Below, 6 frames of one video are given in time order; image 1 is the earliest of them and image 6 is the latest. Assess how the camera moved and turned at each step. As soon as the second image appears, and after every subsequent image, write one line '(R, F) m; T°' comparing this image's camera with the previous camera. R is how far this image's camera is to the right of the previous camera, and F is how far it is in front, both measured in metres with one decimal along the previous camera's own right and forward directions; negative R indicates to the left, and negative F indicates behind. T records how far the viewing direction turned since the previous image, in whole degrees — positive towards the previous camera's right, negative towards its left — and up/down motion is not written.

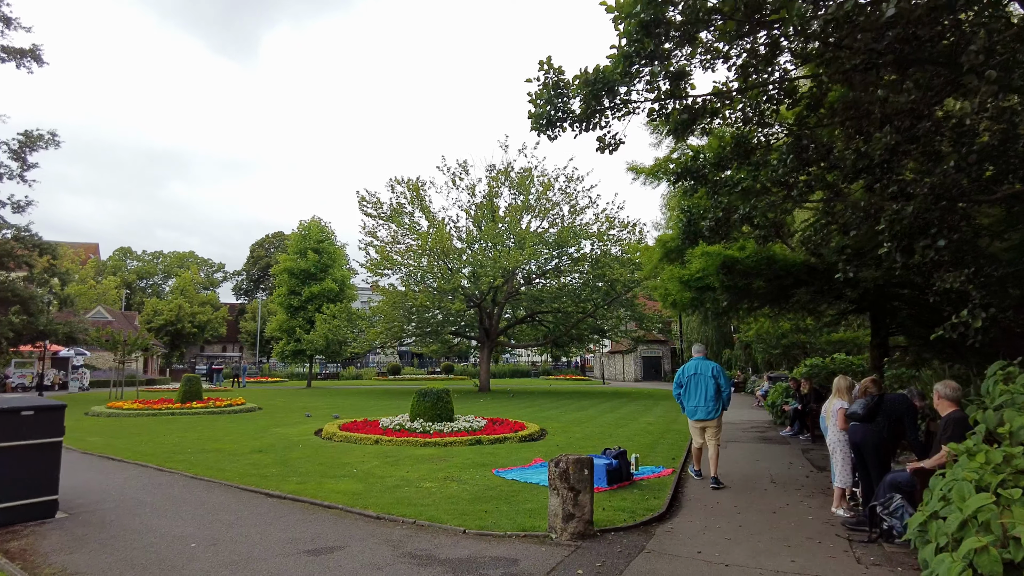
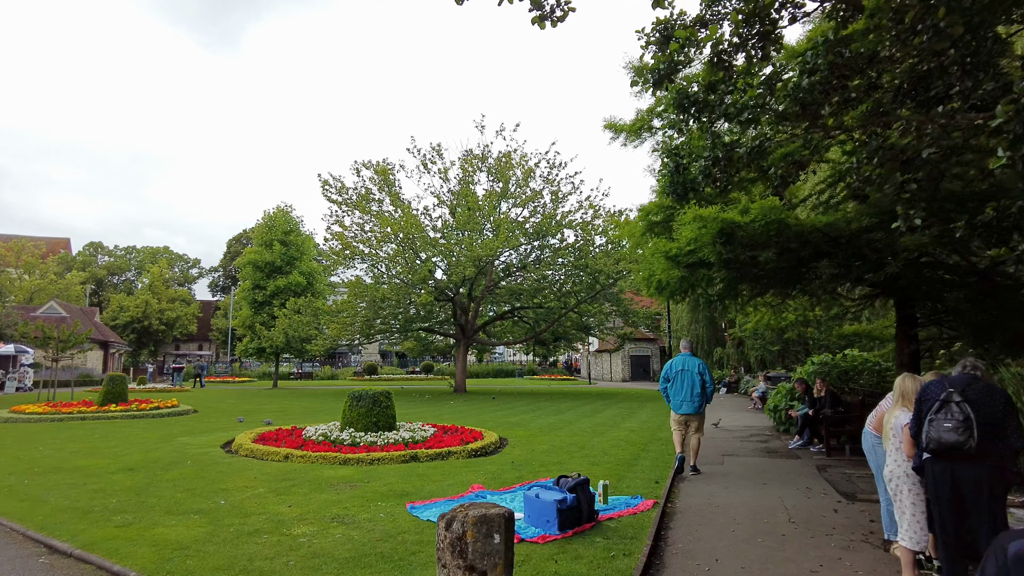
(+0.7, +2.4) m; +1°
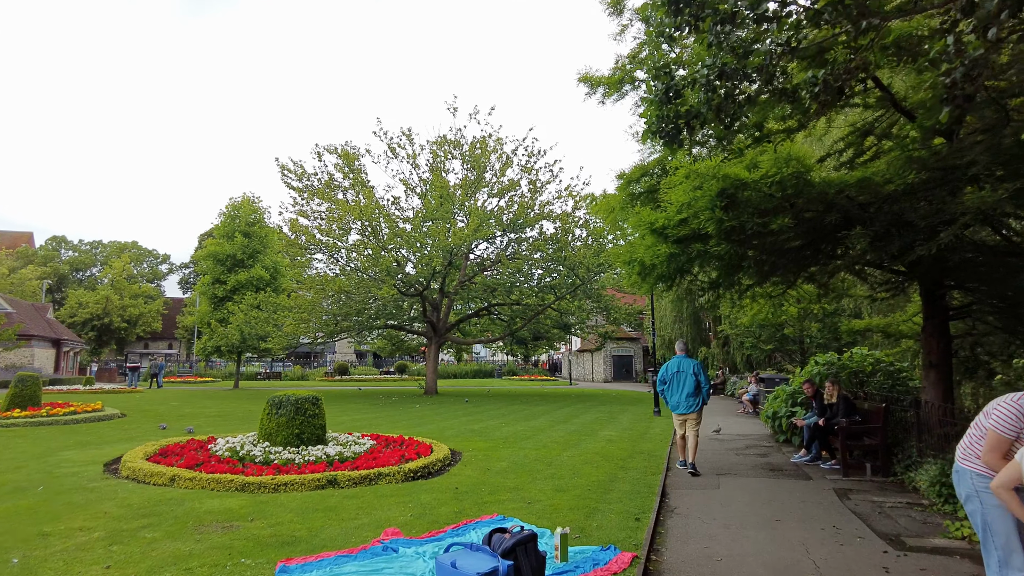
(+0.5, +2.0) m; +1°
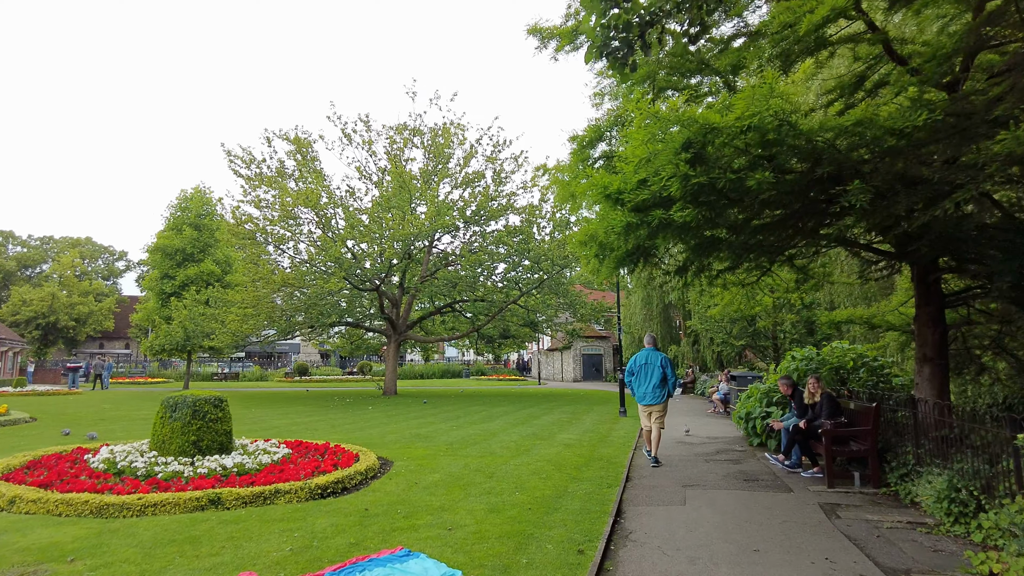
(+0.5, +1.3) m; +2°
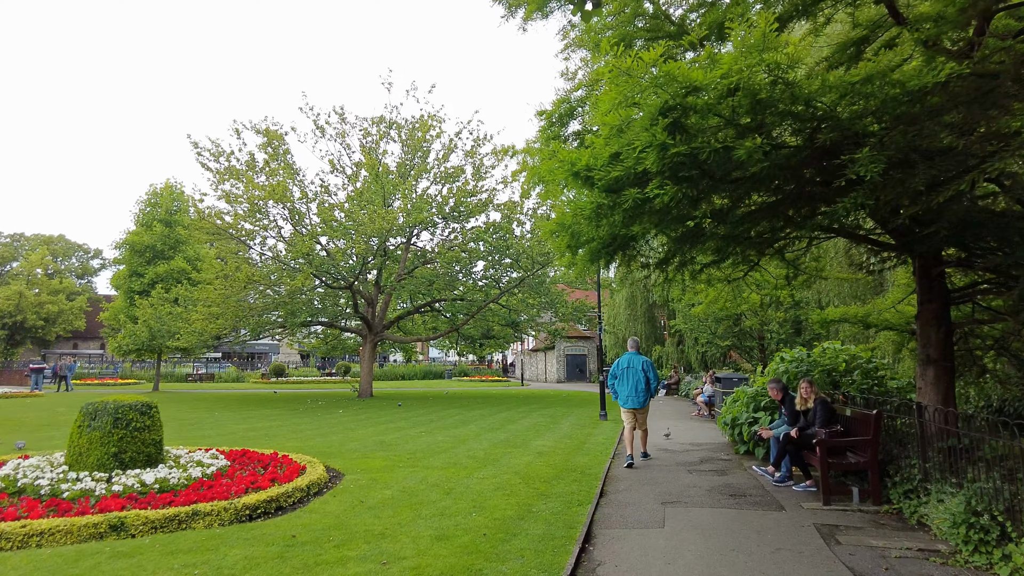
(+0.3, +0.8) m; +1°
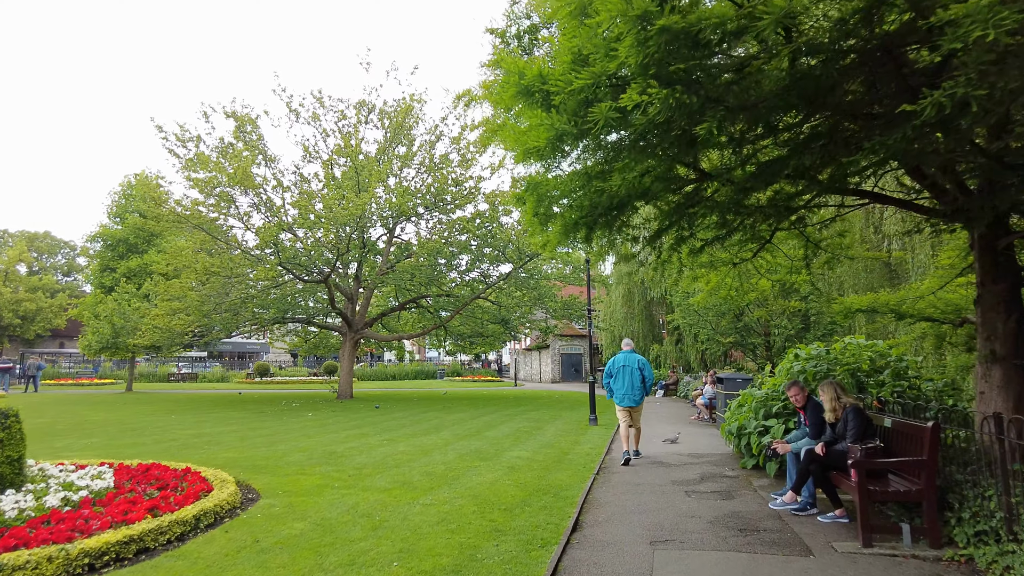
(+0.4, +1.6) m; 0°
